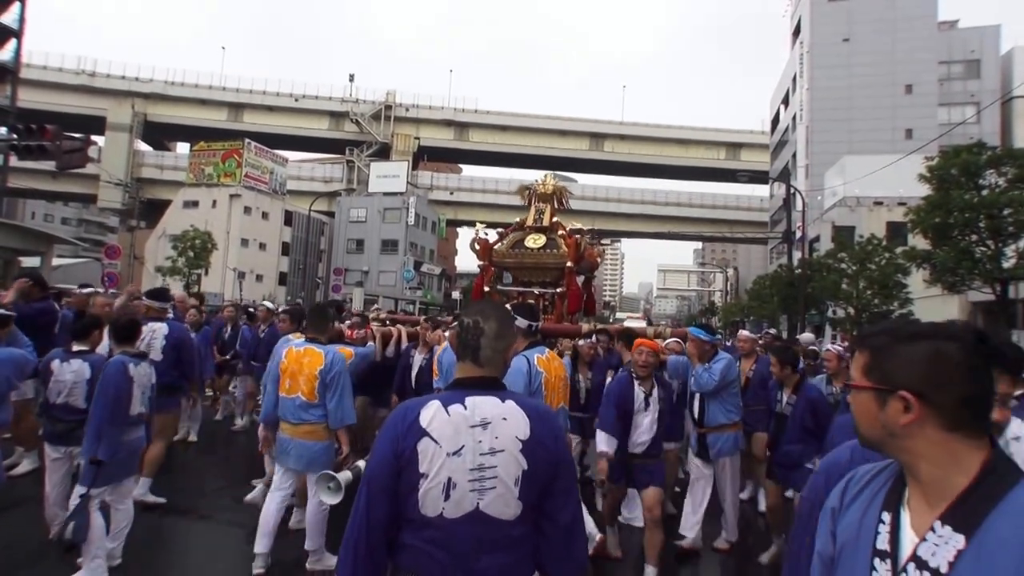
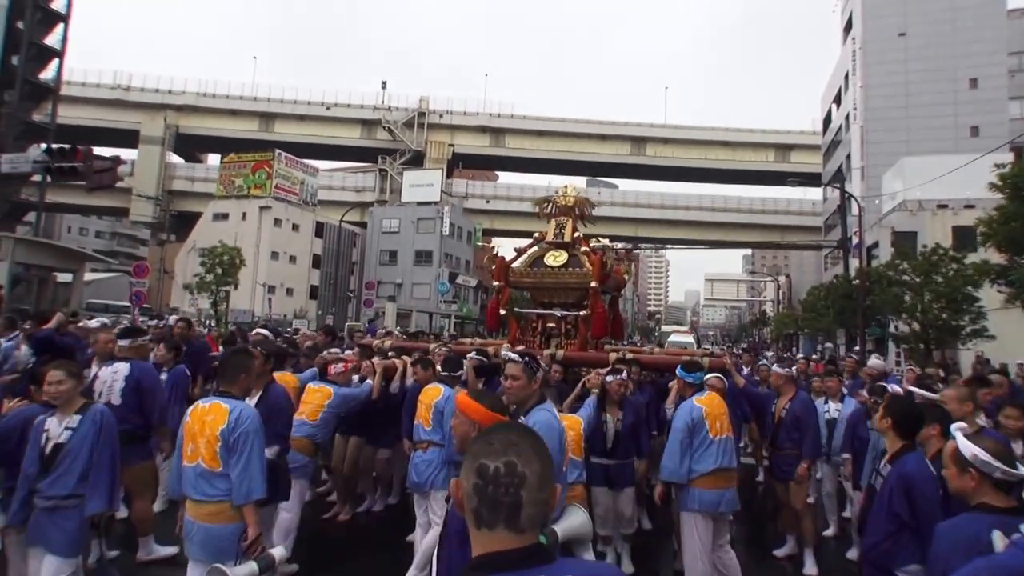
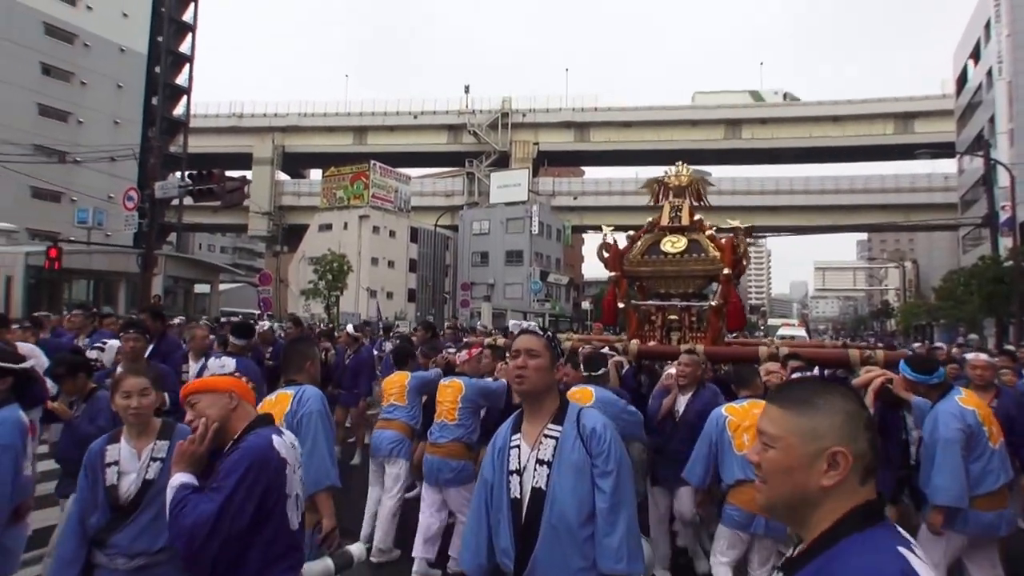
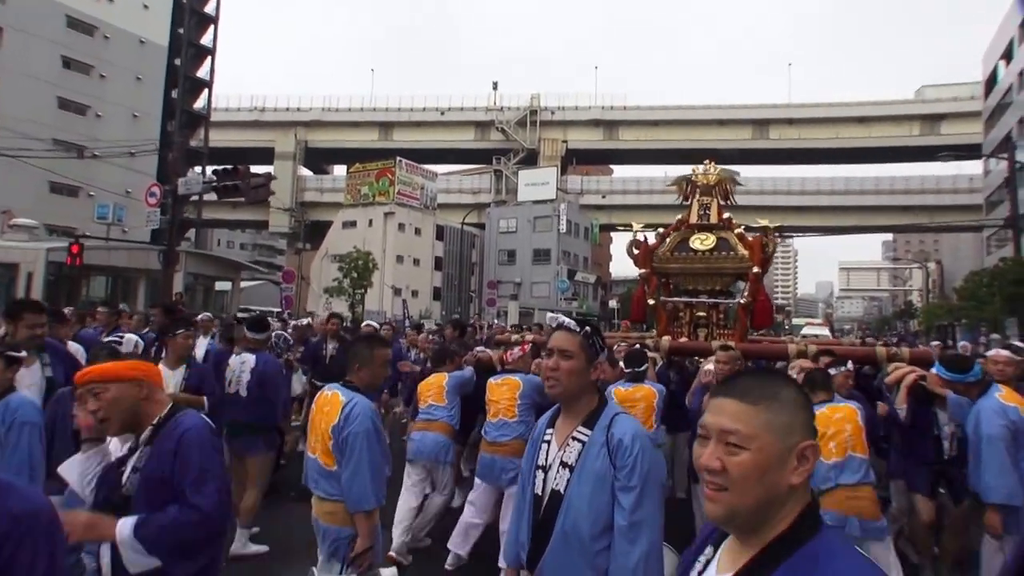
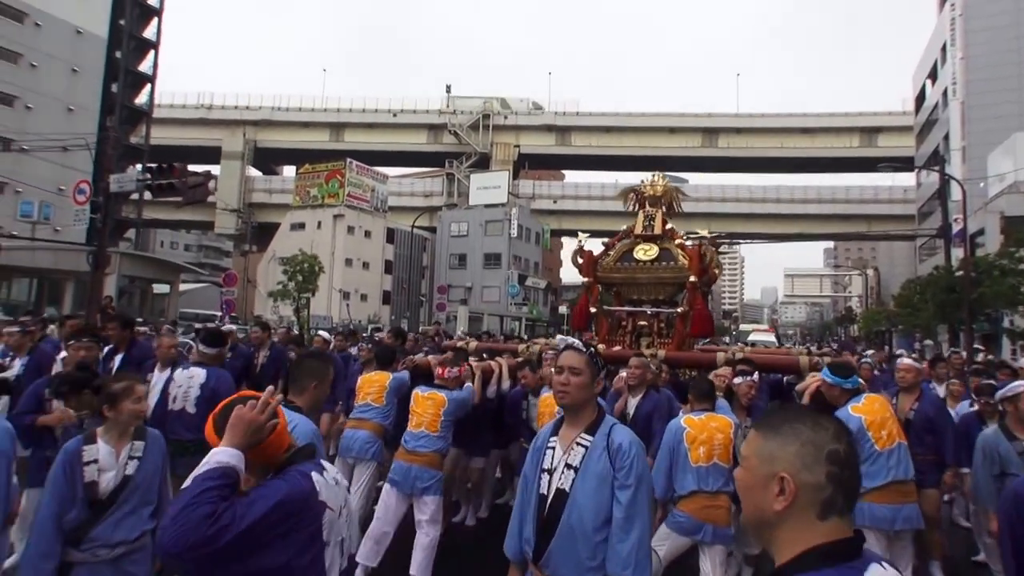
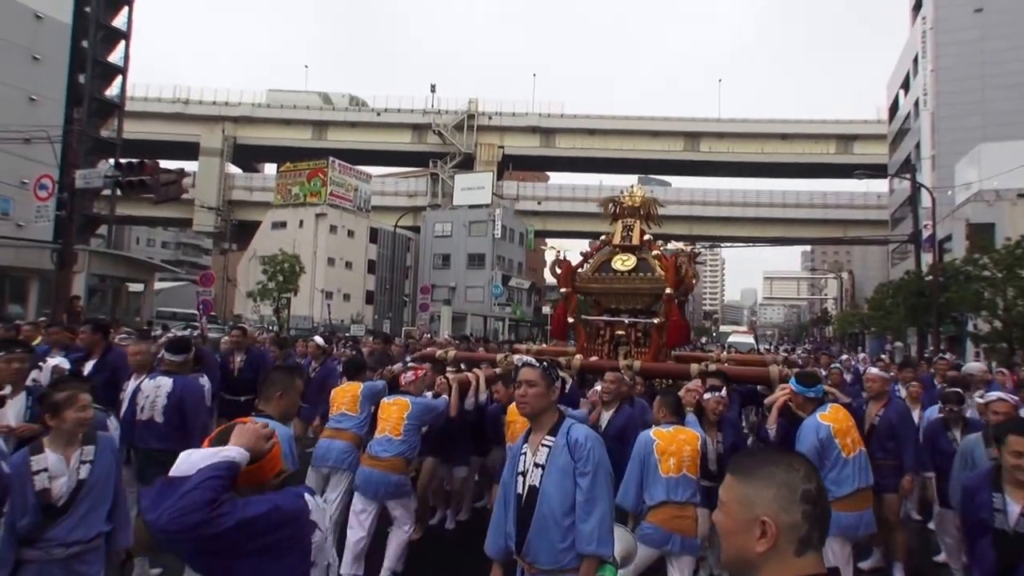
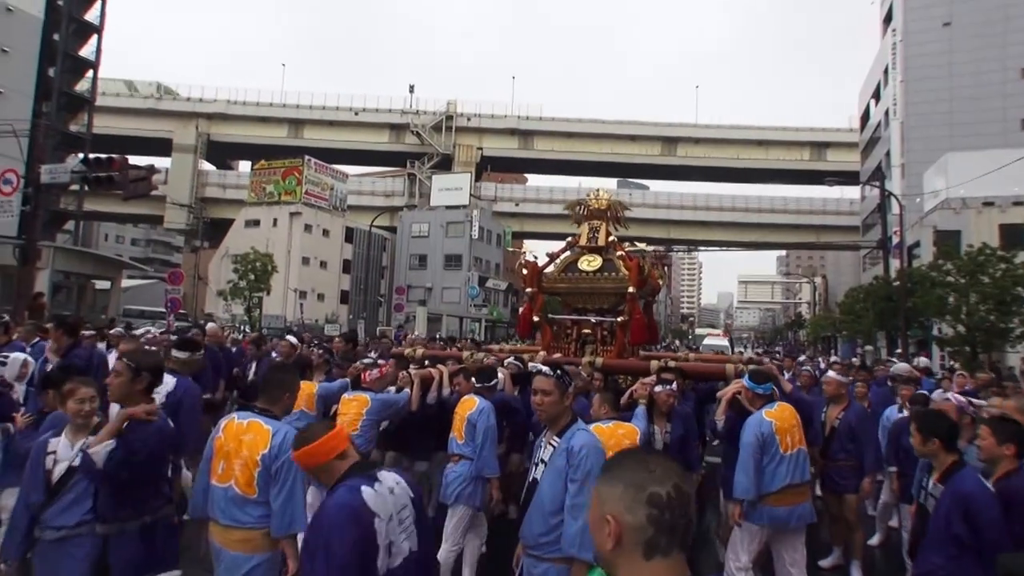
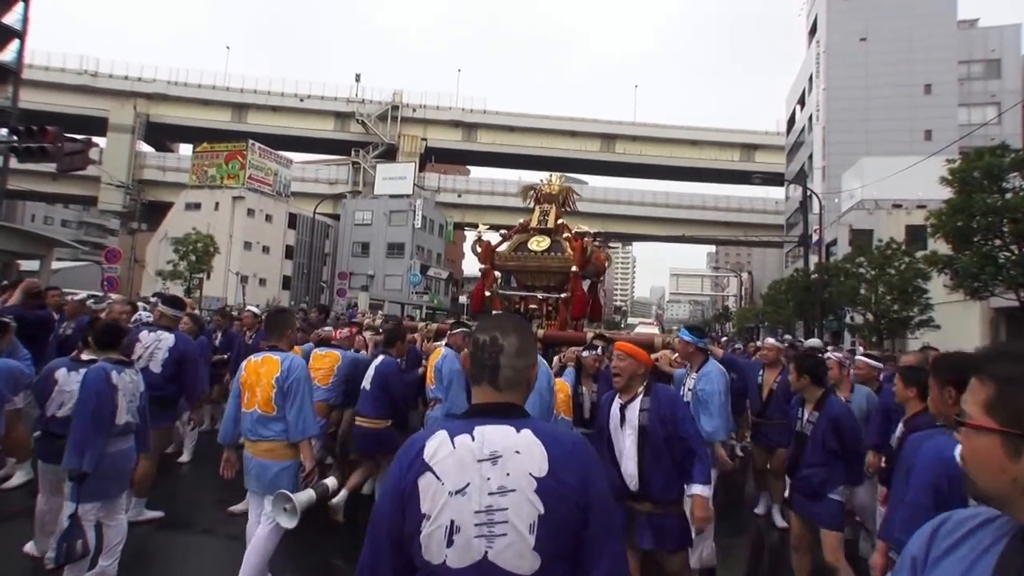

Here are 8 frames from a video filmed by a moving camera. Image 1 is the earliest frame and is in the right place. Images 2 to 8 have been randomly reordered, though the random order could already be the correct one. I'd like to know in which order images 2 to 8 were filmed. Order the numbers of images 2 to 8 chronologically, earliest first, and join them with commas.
8, 2, 7, 6, 5, 3, 4
